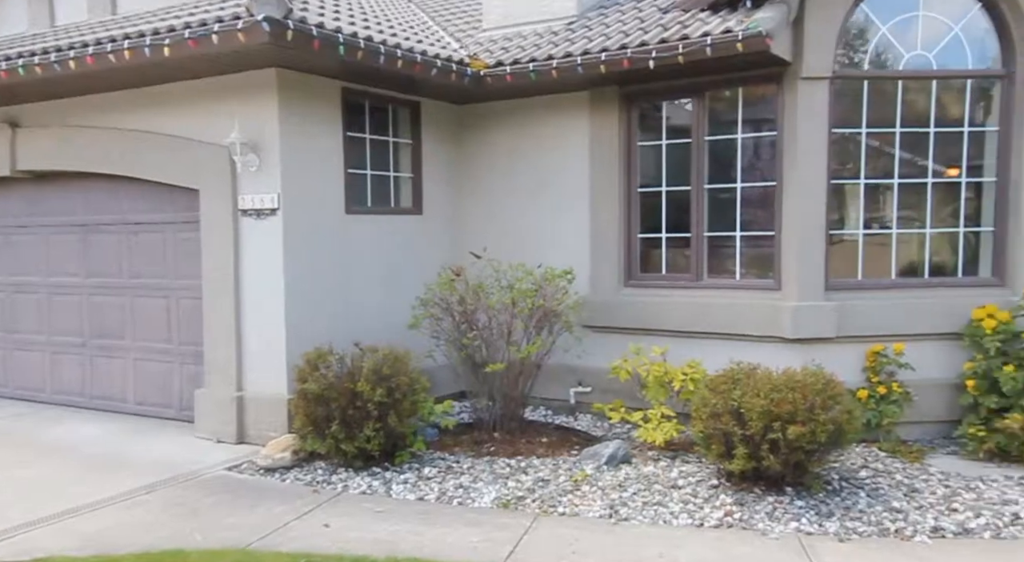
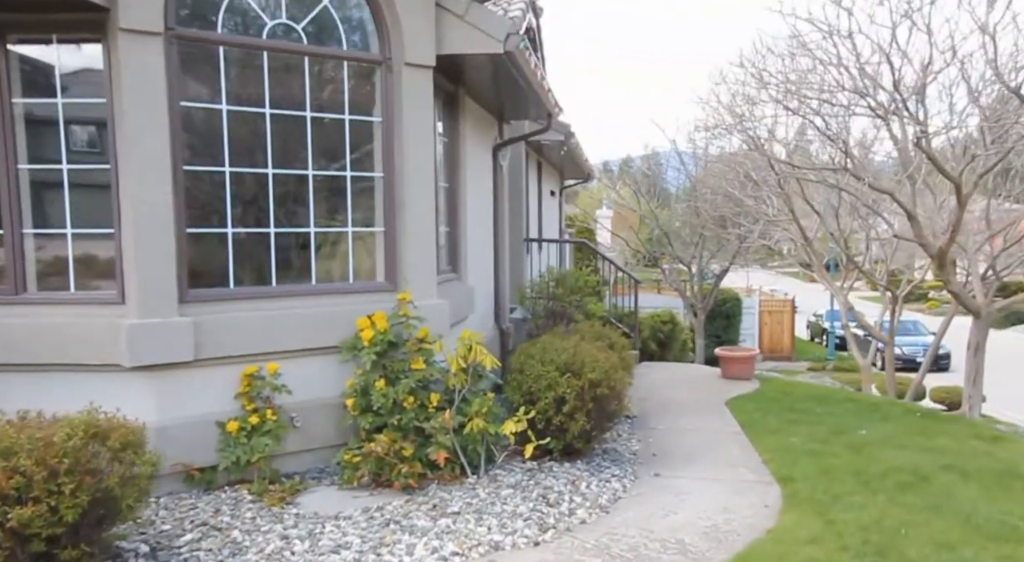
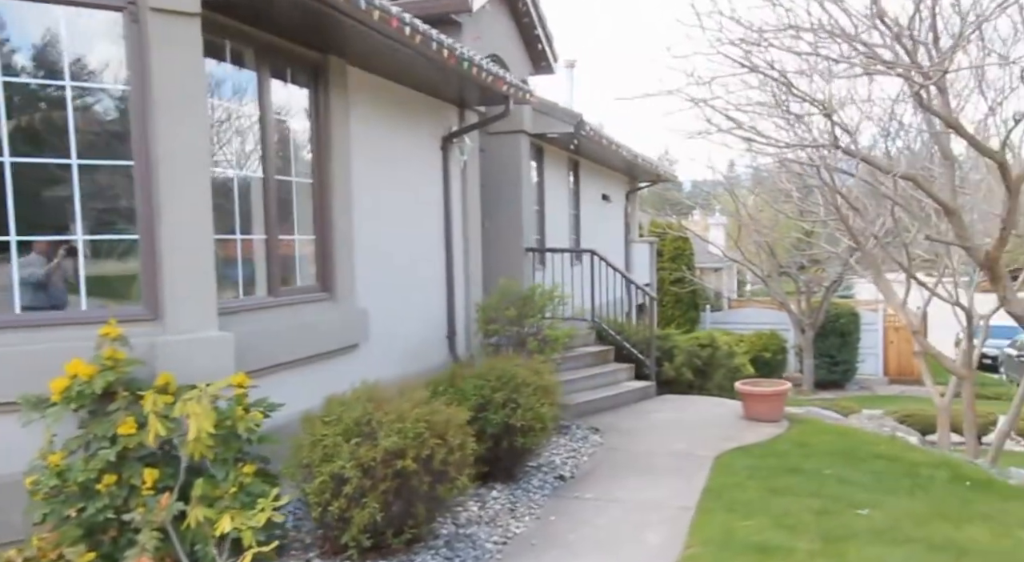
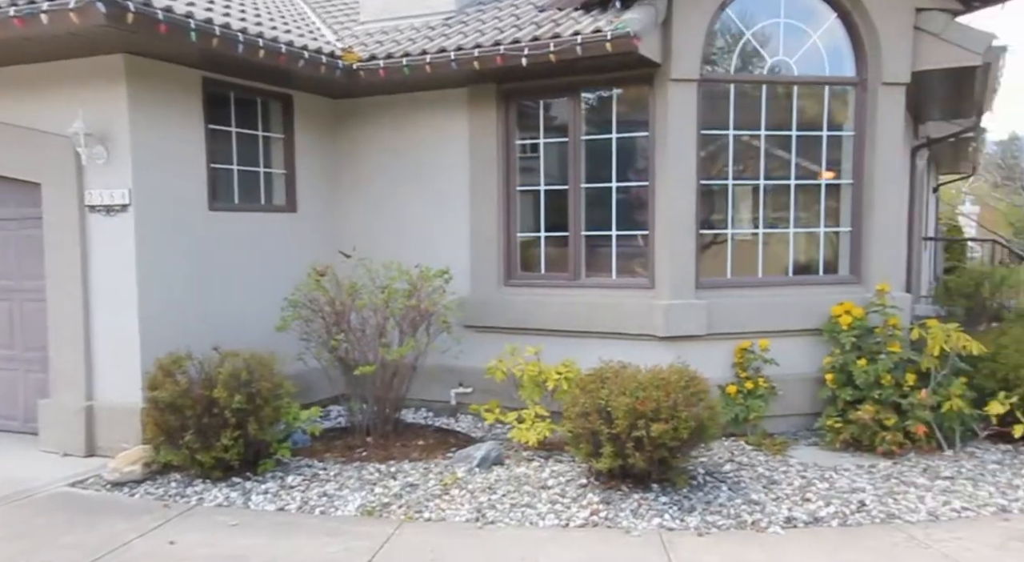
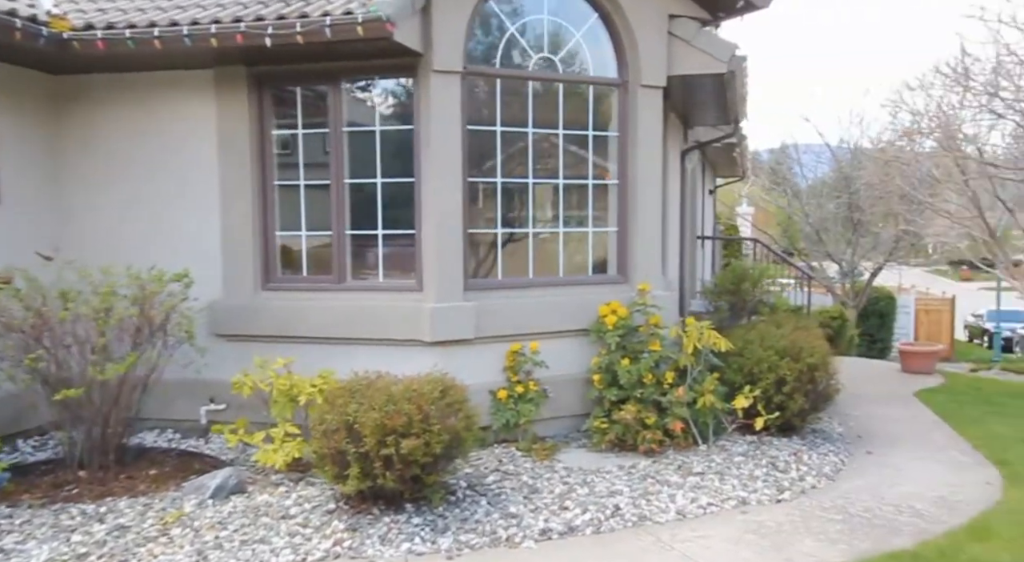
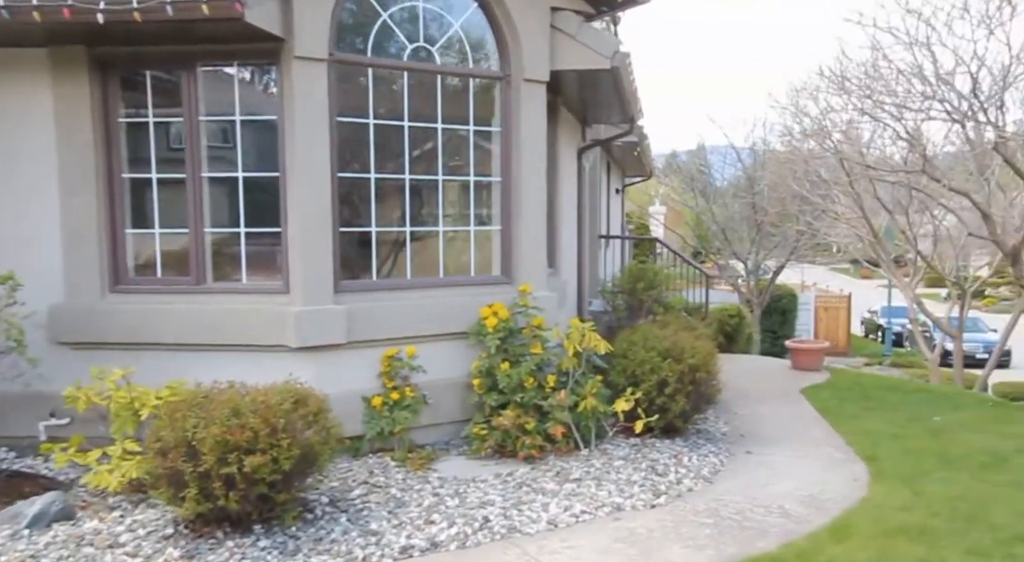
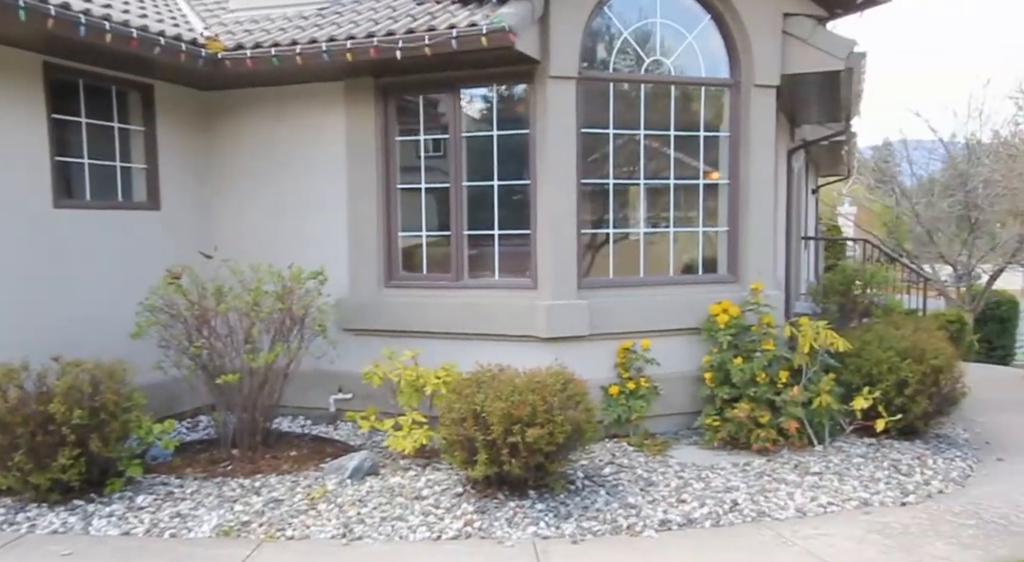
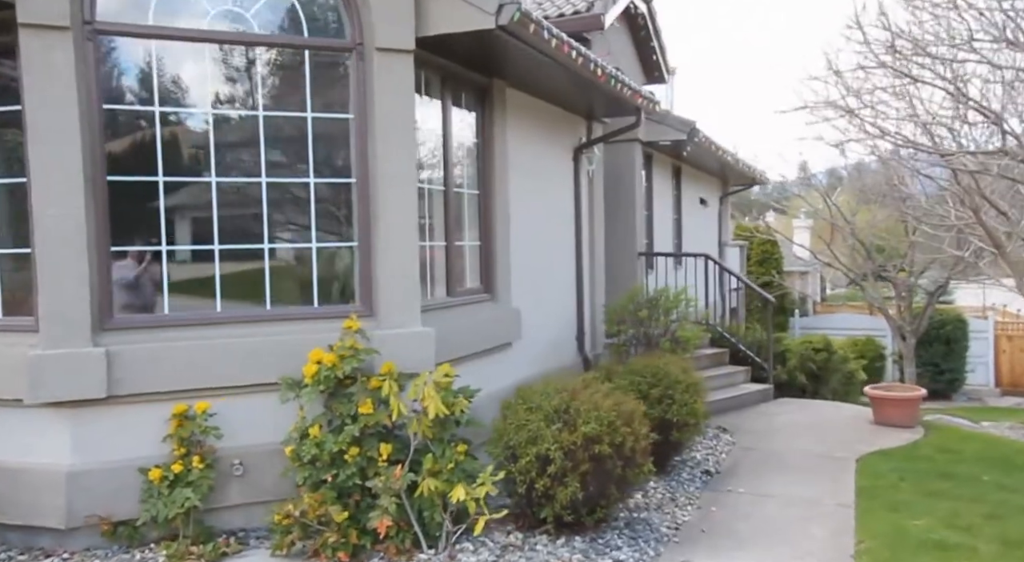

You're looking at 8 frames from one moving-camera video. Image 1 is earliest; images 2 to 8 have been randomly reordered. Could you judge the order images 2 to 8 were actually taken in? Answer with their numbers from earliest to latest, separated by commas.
4, 7, 5, 6, 2, 8, 3
